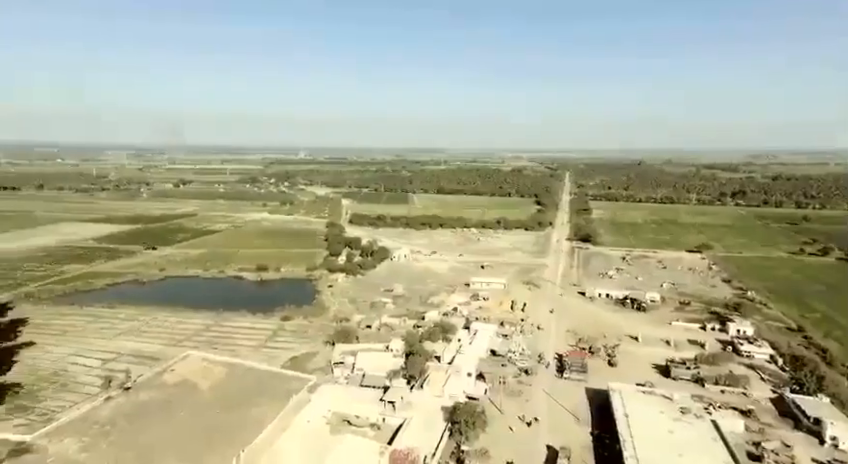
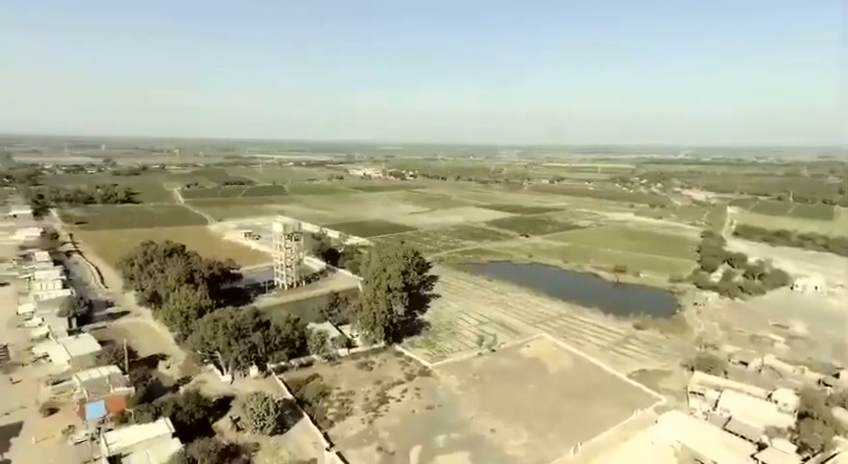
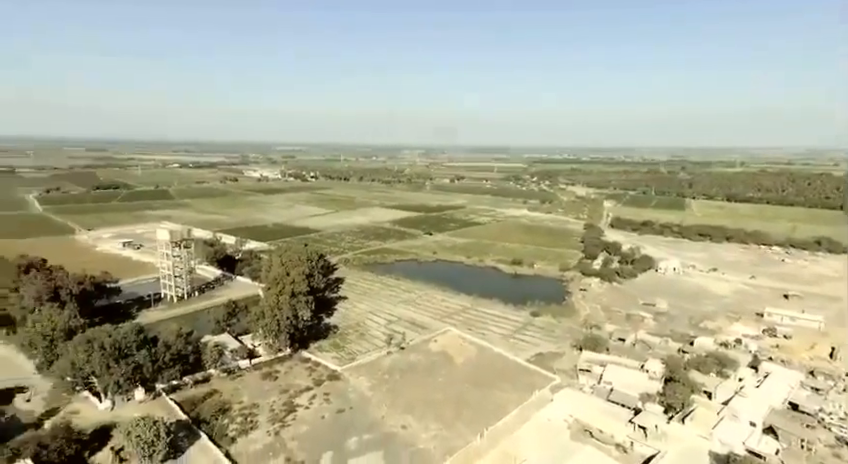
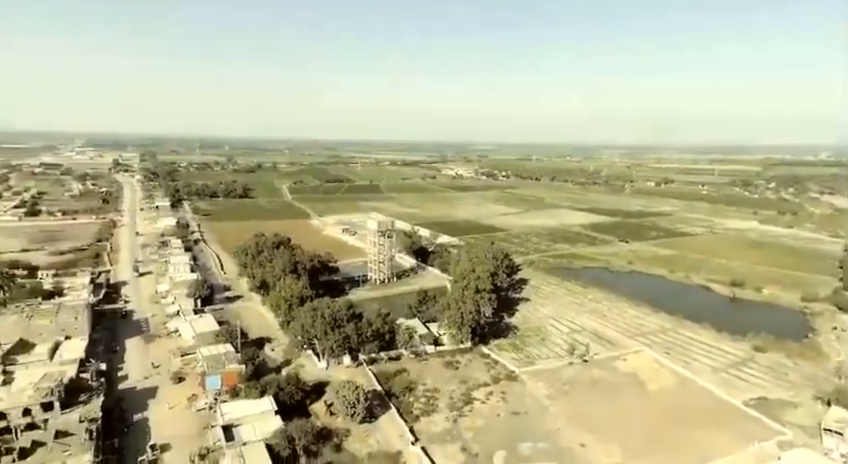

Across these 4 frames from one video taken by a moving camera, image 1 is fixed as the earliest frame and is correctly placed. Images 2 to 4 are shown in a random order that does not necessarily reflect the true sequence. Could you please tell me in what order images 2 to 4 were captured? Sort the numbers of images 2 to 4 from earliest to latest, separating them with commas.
3, 2, 4
